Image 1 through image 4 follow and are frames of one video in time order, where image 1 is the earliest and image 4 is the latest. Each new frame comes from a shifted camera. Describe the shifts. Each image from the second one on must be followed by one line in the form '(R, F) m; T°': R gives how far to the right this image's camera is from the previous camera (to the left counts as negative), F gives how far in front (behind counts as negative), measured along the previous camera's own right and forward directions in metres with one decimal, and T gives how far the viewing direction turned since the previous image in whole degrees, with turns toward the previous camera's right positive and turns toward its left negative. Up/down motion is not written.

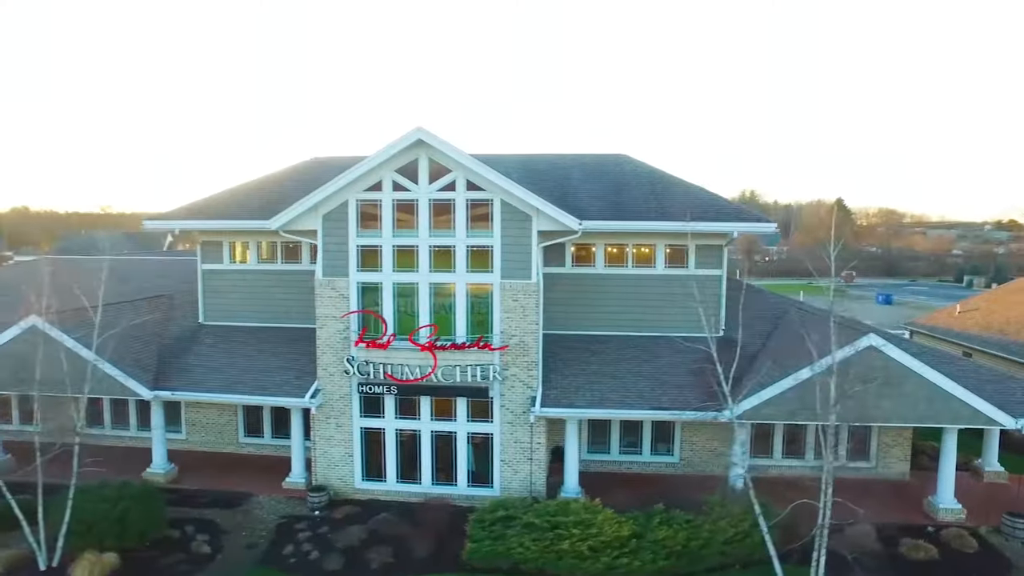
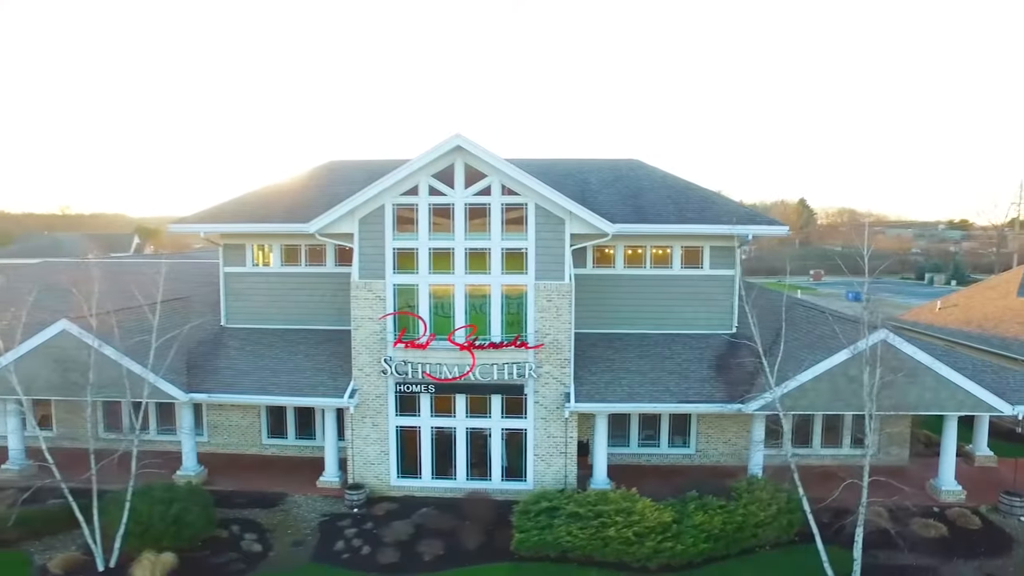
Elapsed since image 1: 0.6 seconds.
(-1.8, -0.6) m; +3°
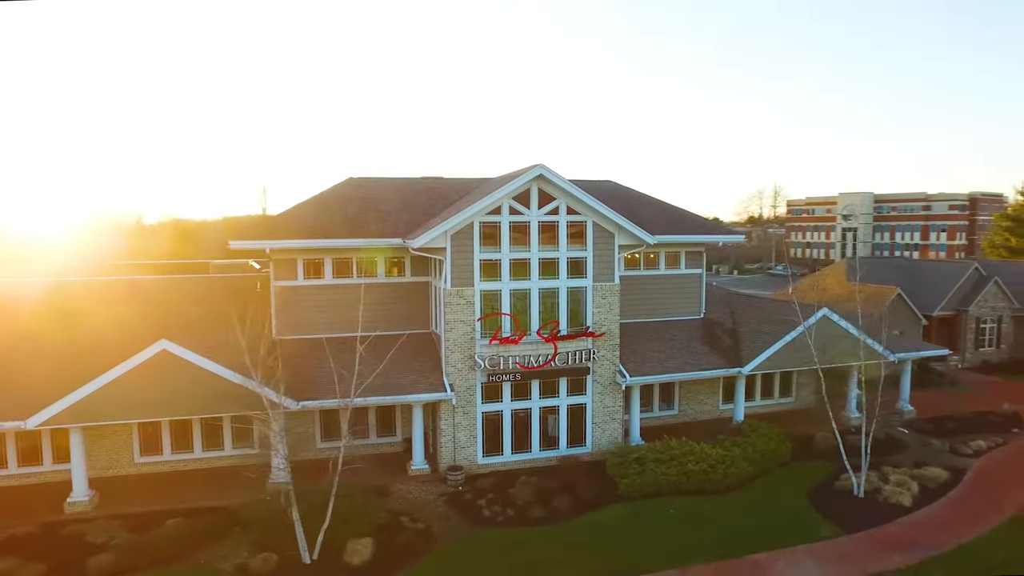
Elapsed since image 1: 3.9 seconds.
(-8.5, -2.0) m; +19°
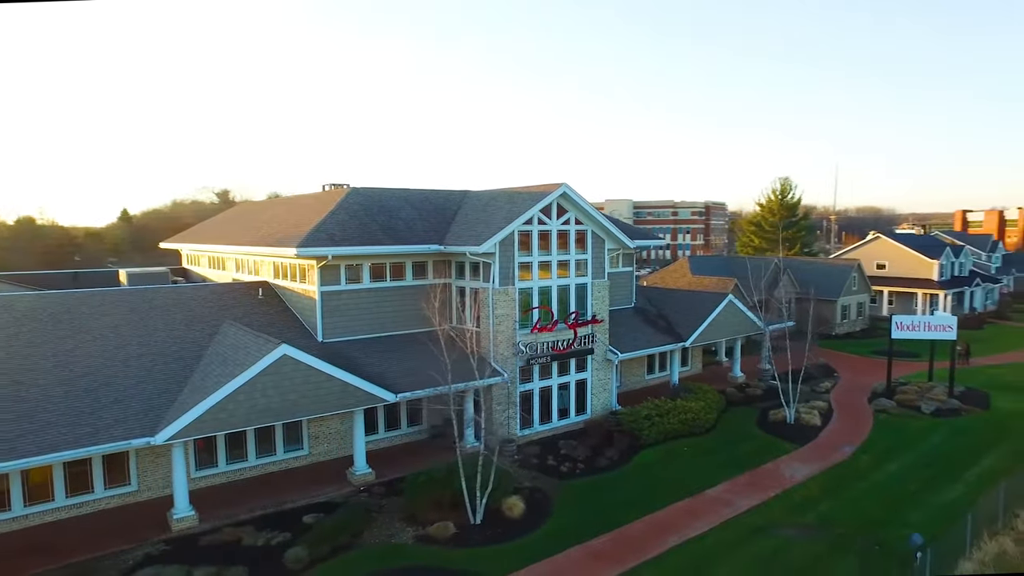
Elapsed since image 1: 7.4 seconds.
(-9.8, -1.6) m; +22°
